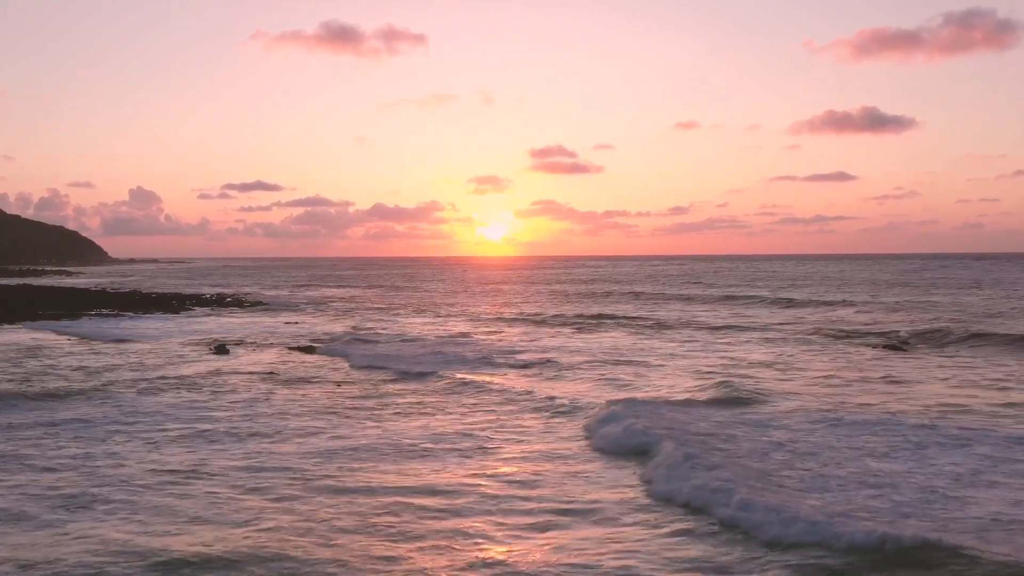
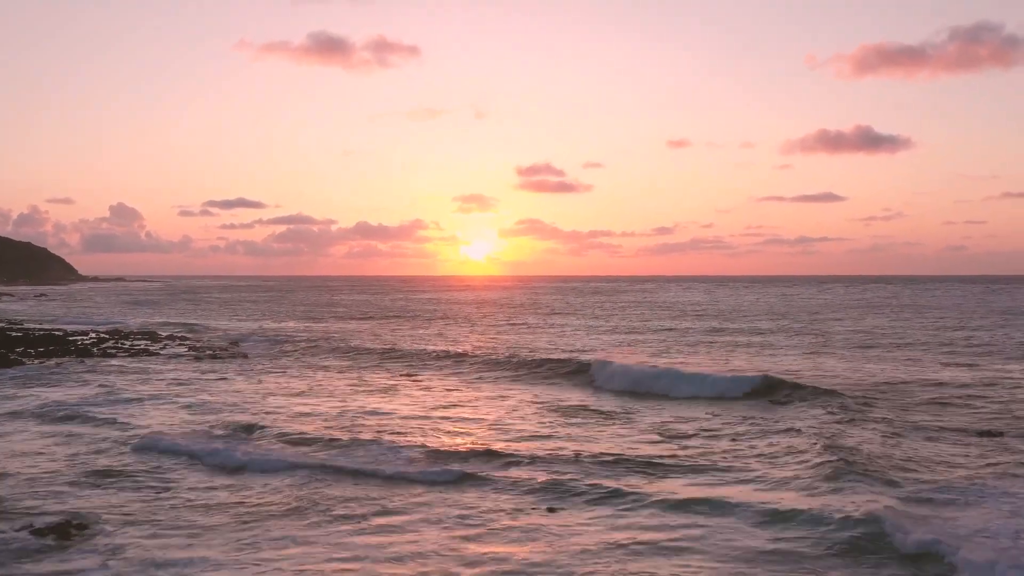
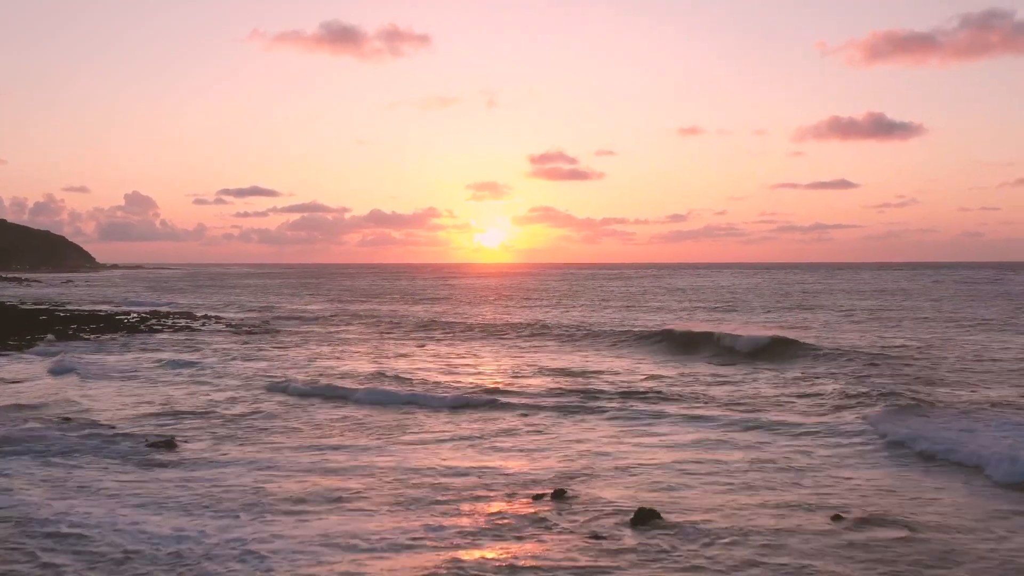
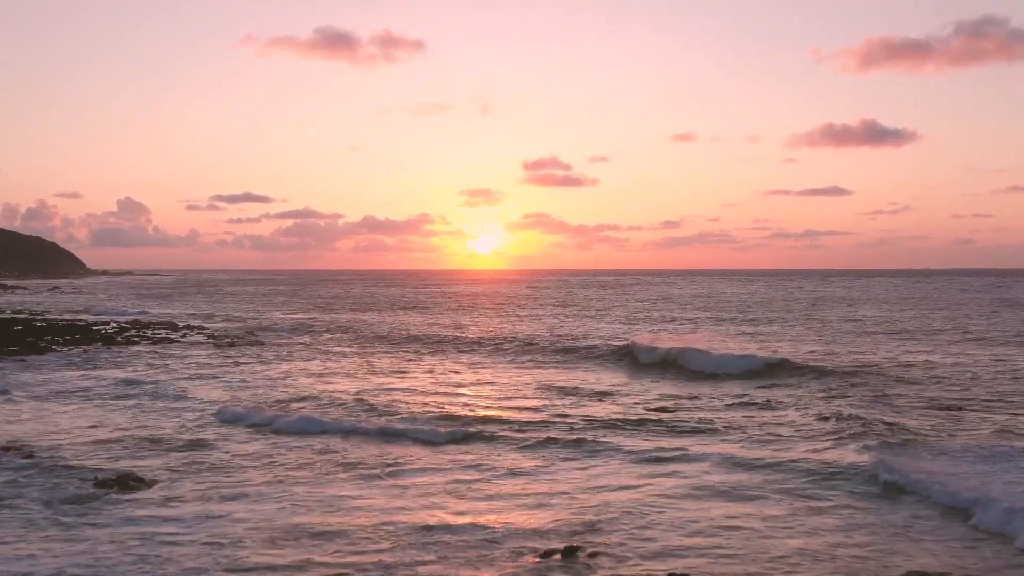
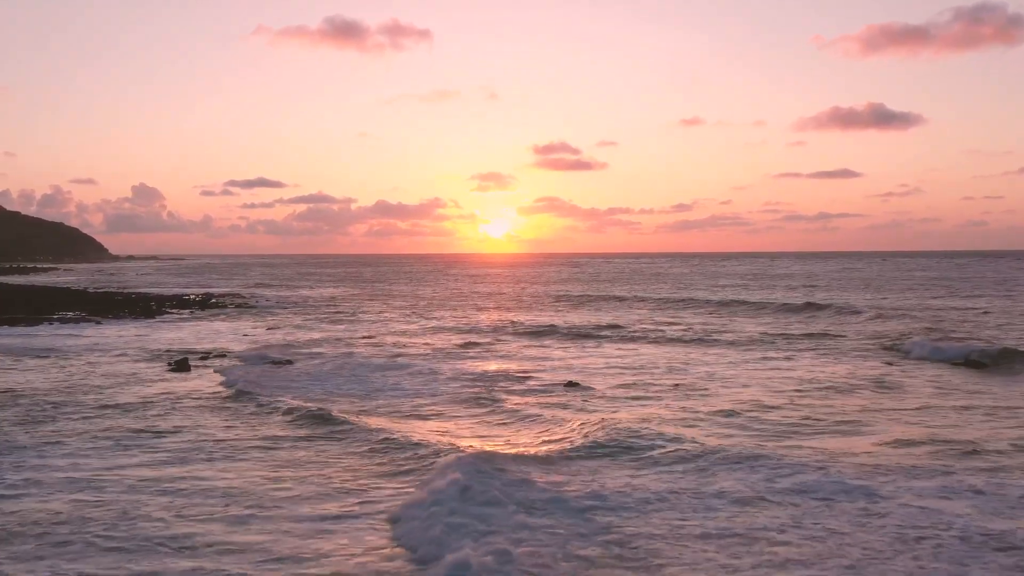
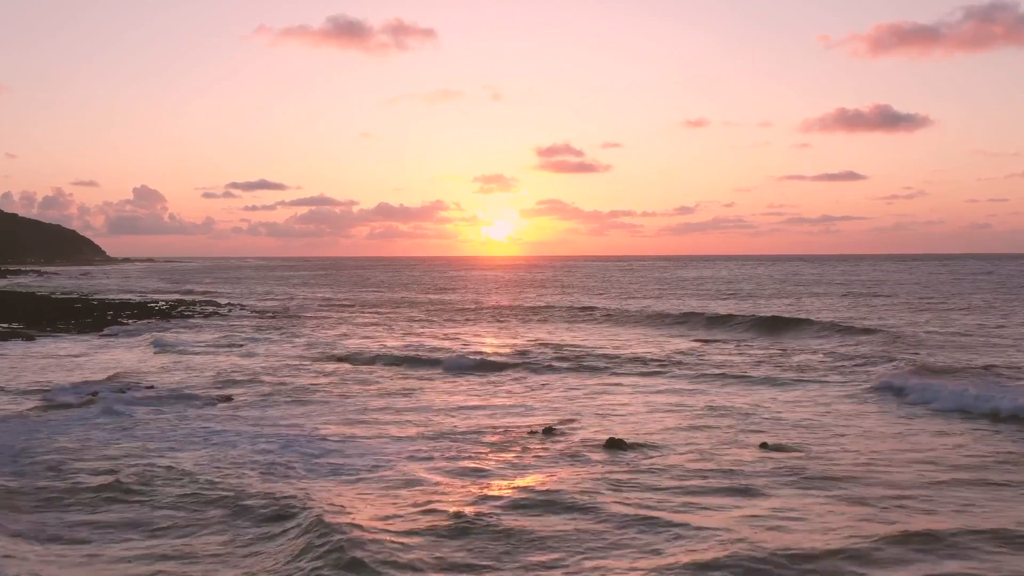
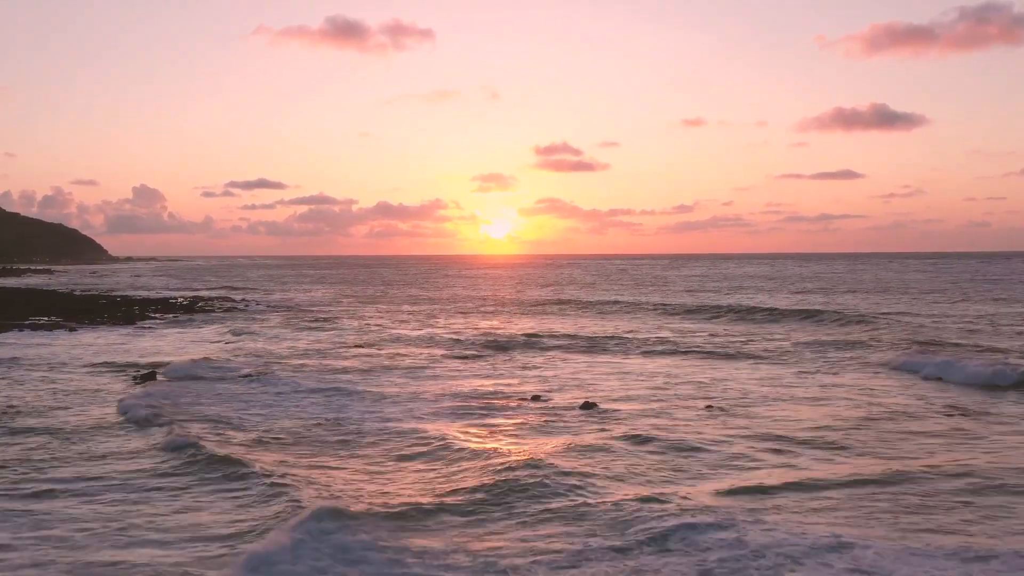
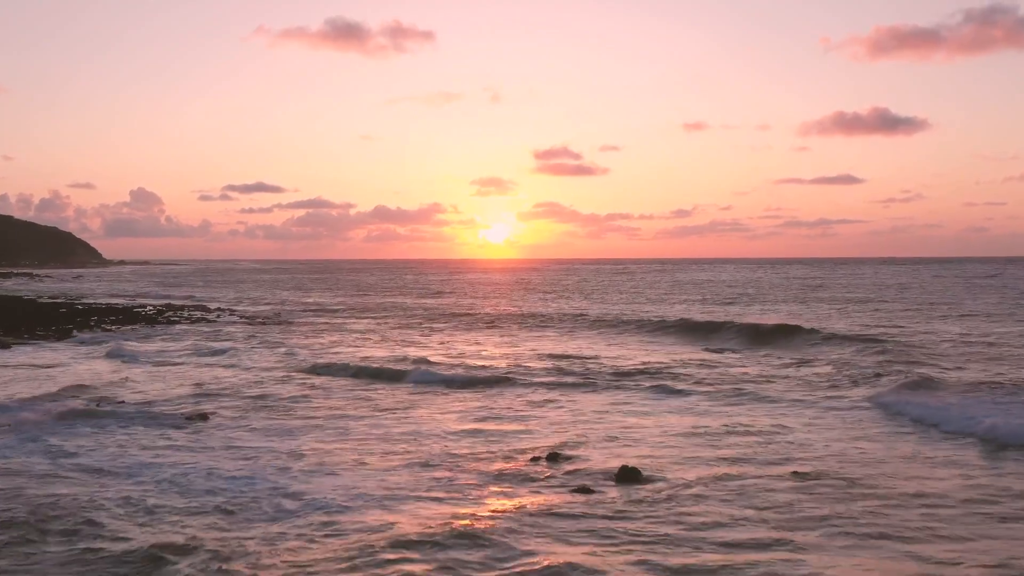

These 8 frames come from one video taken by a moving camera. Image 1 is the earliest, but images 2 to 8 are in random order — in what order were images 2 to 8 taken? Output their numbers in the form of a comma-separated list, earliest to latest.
5, 7, 6, 8, 3, 4, 2
